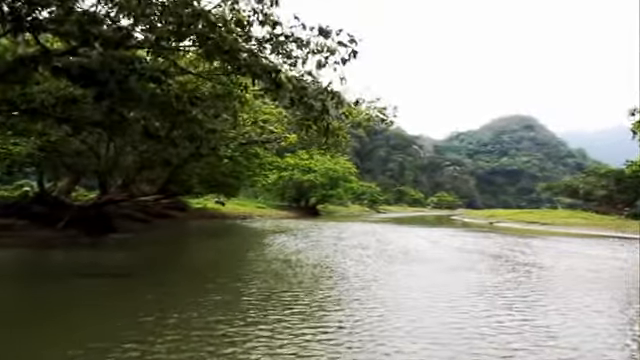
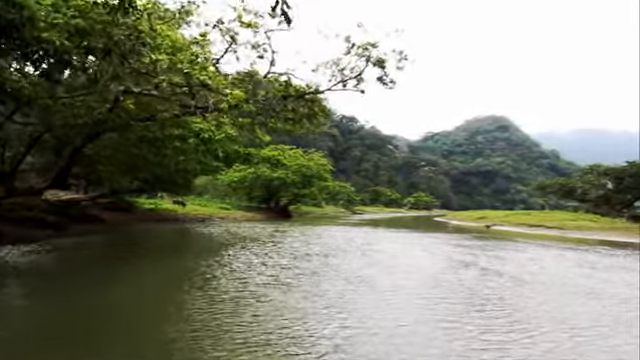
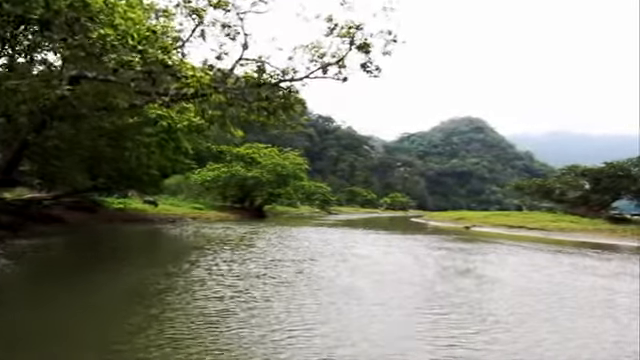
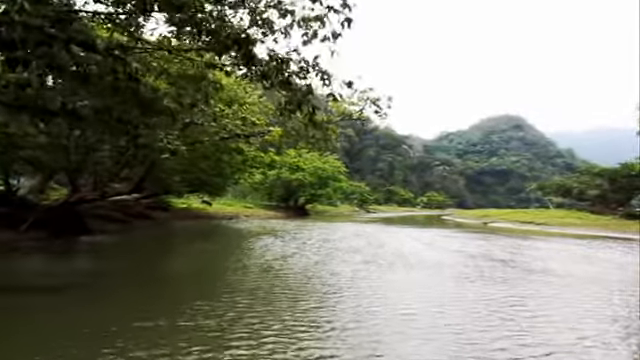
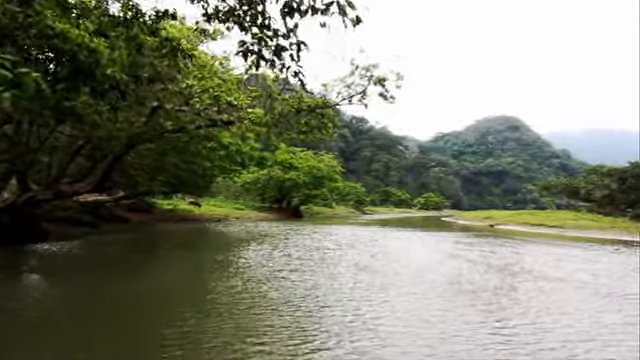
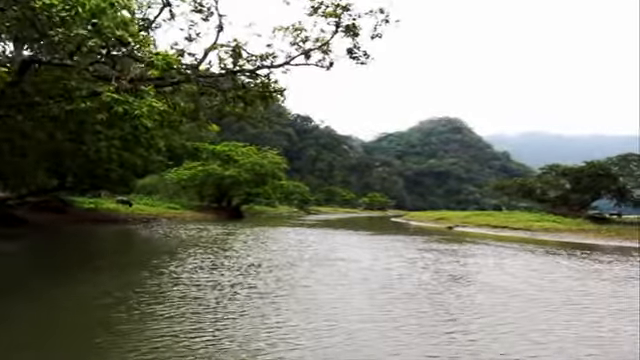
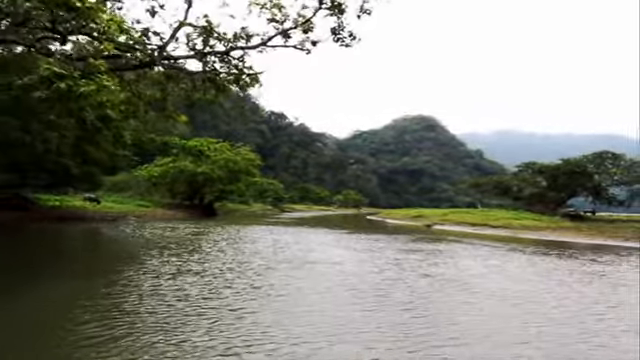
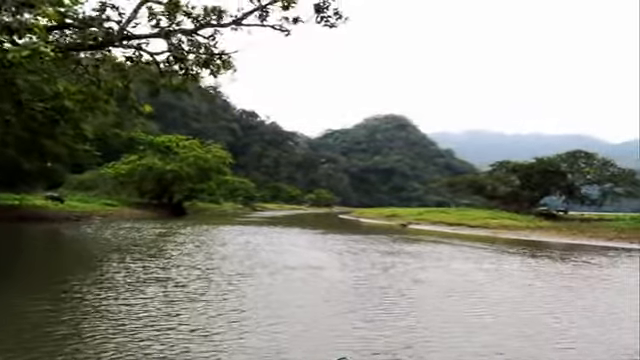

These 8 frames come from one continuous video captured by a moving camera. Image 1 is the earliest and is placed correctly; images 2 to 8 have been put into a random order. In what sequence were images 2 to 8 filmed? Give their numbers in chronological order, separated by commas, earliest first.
4, 5, 2, 3, 6, 7, 8
